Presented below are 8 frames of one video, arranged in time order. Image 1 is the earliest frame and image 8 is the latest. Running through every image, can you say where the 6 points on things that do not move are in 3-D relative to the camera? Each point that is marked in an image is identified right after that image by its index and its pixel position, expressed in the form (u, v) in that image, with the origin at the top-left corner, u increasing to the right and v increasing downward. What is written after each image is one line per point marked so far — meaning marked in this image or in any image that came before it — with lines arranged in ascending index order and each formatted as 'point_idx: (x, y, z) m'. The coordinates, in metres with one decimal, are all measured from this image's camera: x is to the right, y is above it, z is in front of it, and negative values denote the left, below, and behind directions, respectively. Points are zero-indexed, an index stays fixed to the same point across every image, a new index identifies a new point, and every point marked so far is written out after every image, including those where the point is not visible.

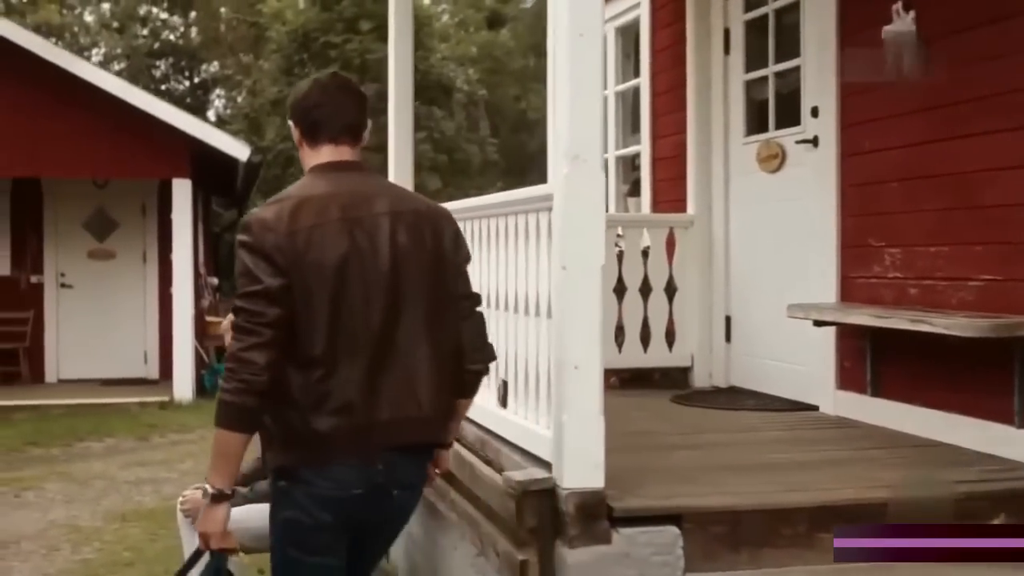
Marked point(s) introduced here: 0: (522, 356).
0: (0.0, -0.2, +5.0) m
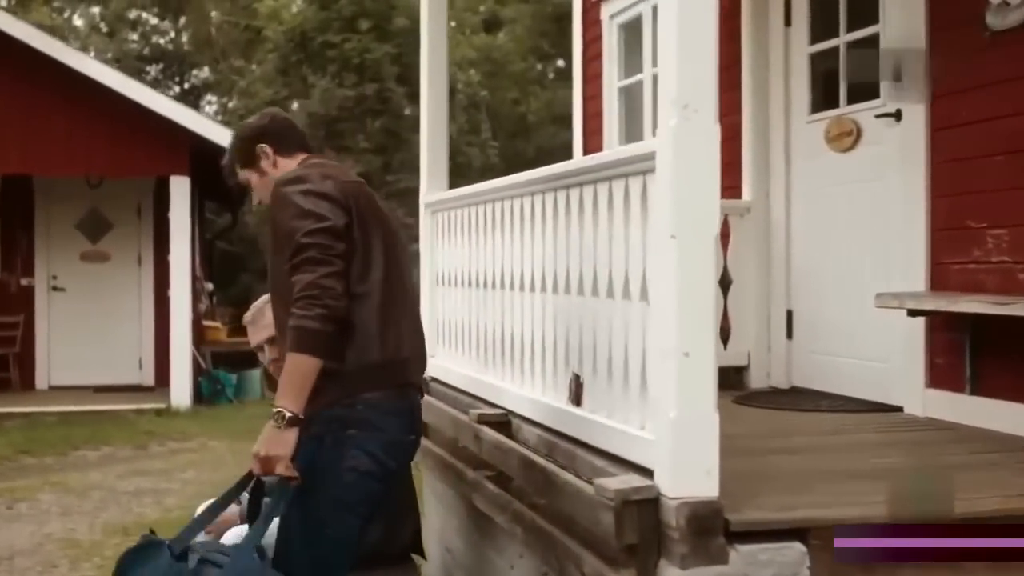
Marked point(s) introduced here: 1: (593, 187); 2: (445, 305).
0: (+0.3, -0.2, +4.3) m
1: (+0.3, +0.3, +4.4) m
2: (-0.3, -0.1, +6.7) m
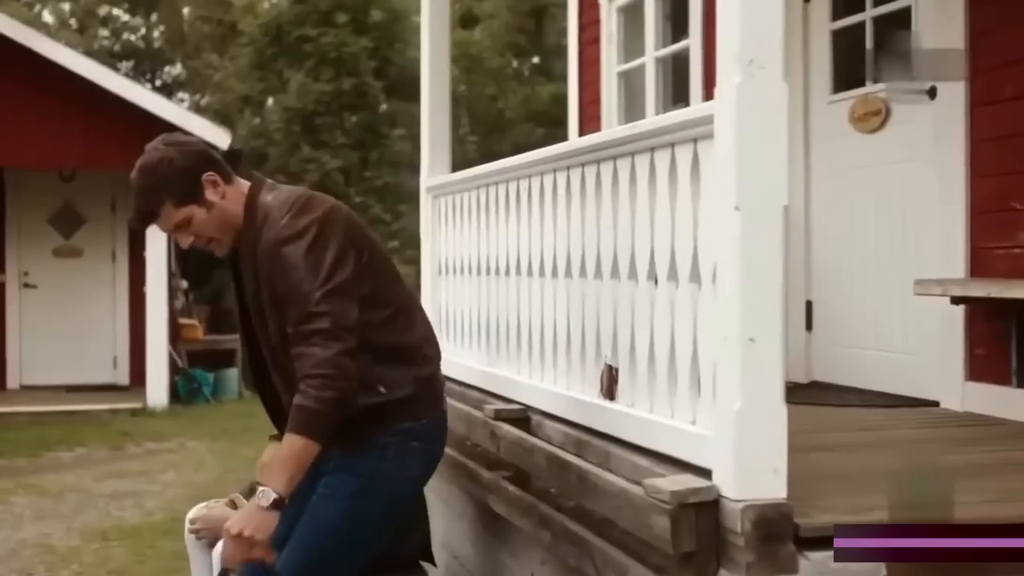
0: (+0.4, -0.1, +3.9) m
1: (+0.3, +0.4, +4.0) m
2: (-0.3, 0.0, +6.3) m
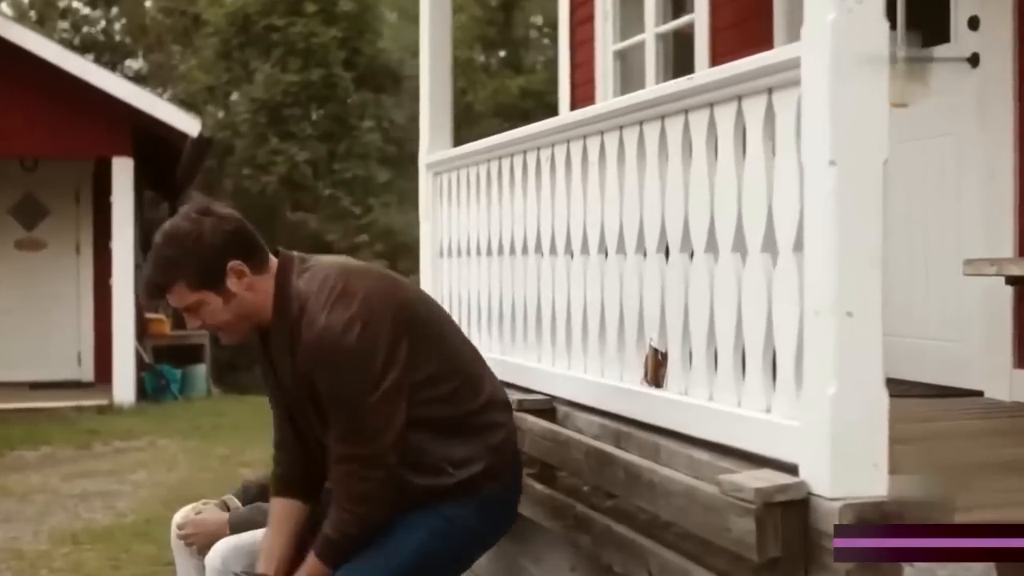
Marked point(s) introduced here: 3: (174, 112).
0: (+0.5, -0.1, +3.5) m
1: (+0.4, +0.4, +3.6) m
2: (-0.2, 0.0, +5.9) m
3: (-3.3, +1.7, +13.5) m
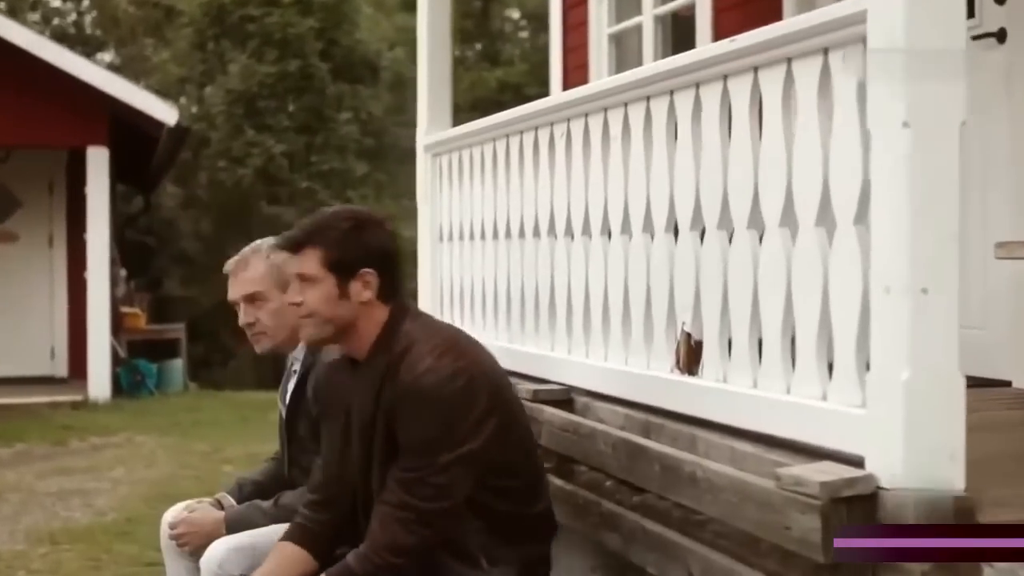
0: (+0.5, 0.0, +3.3) m
1: (+0.5, +0.5, +3.3) m
2: (-0.2, +0.1, +5.6) m
3: (-3.5, +1.8, +13.2) m
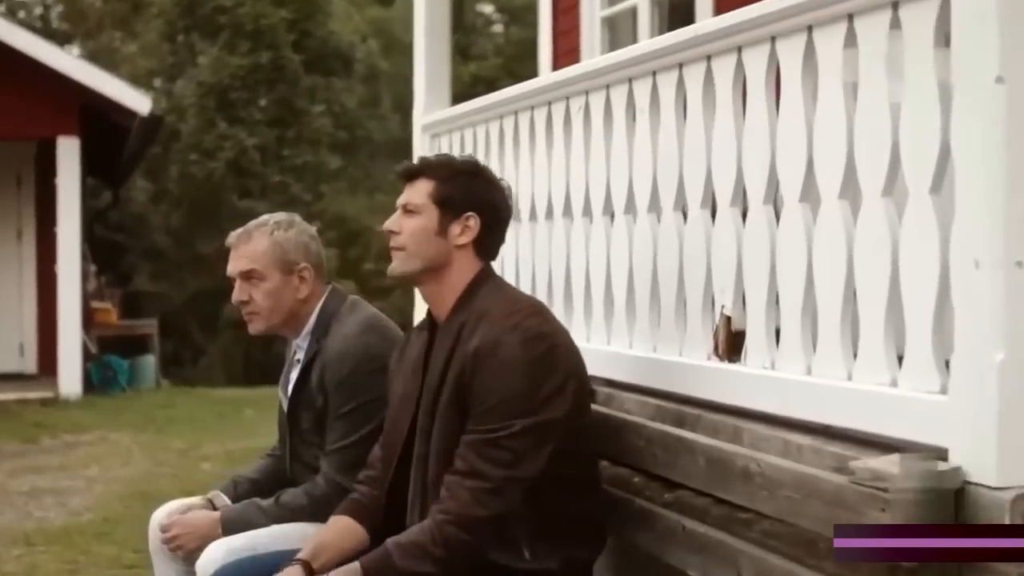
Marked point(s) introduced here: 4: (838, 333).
0: (+0.6, 0.0, +3.0) m
1: (+0.6, +0.5, +3.1) m
2: (-0.2, +0.2, +5.3) m
3: (-3.6, +1.8, +12.9) m
4: (+0.7, -0.1, +2.8) m
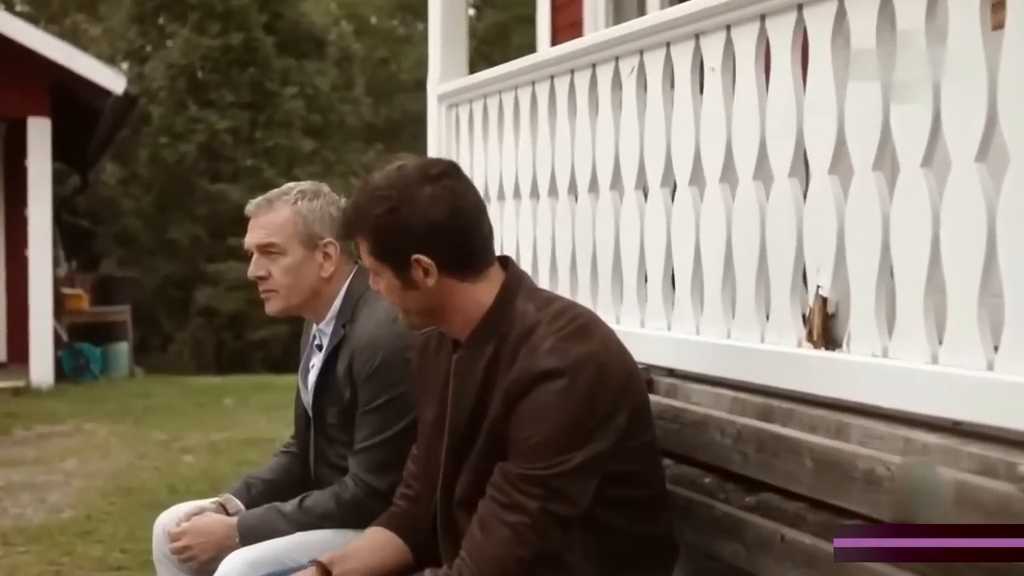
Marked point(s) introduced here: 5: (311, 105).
0: (+0.8, +0.1, +2.6) m
1: (+0.7, +0.6, +2.7) m
2: (-0.1, +0.2, +5.0) m
3: (-3.7, +2.0, +12.4) m
4: (+0.8, -0.1, +2.5) m
5: (-2.9, +2.7, +20.0) m
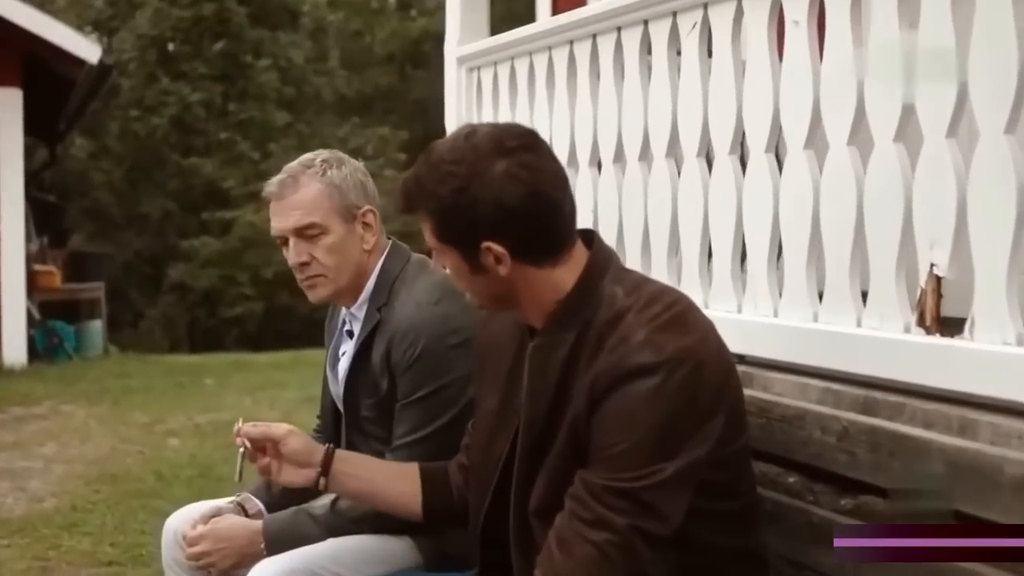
0: (+0.9, +0.1, +2.3) m
1: (+0.9, +0.6, +2.4) m
2: (0.0, +0.3, +4.6) m
3: (-3.8, +2.2, +11.9) m
4: (+1.0, 0.0, +2.1) m
5: (-3.1, +3.0, +19.6) m
